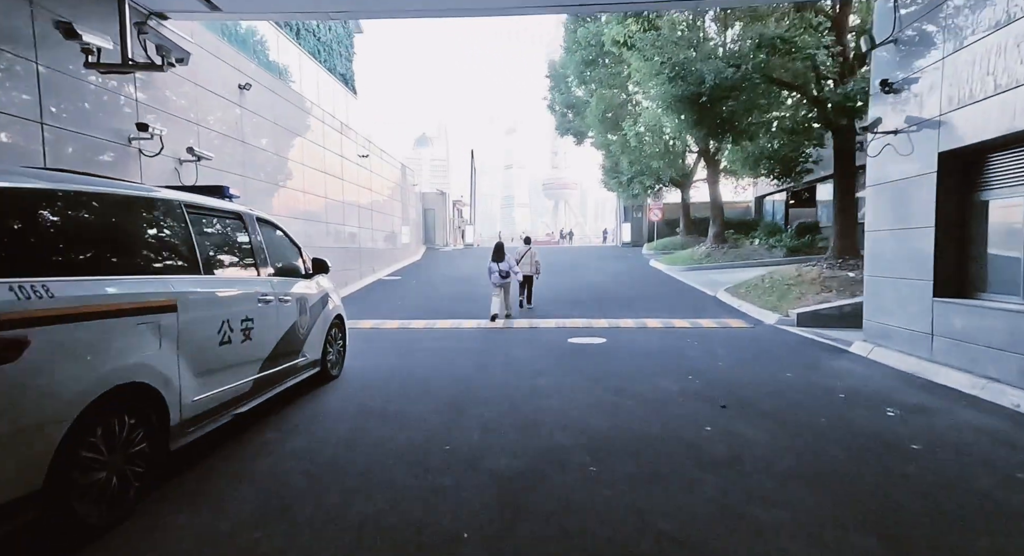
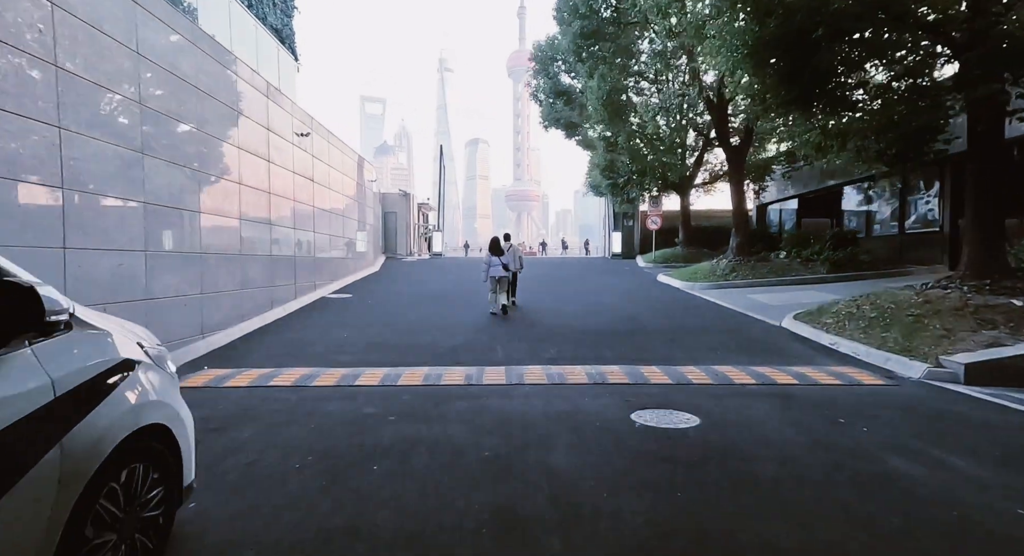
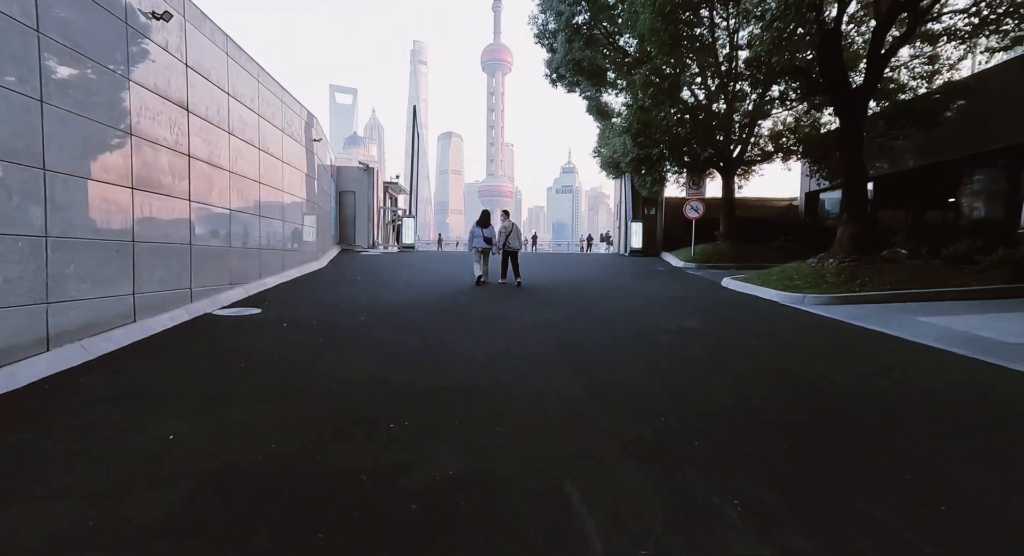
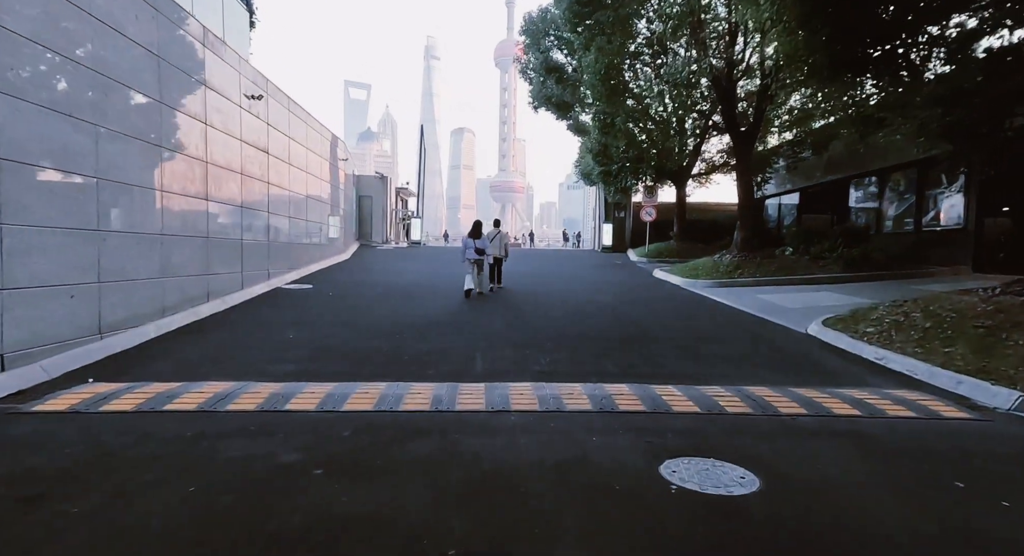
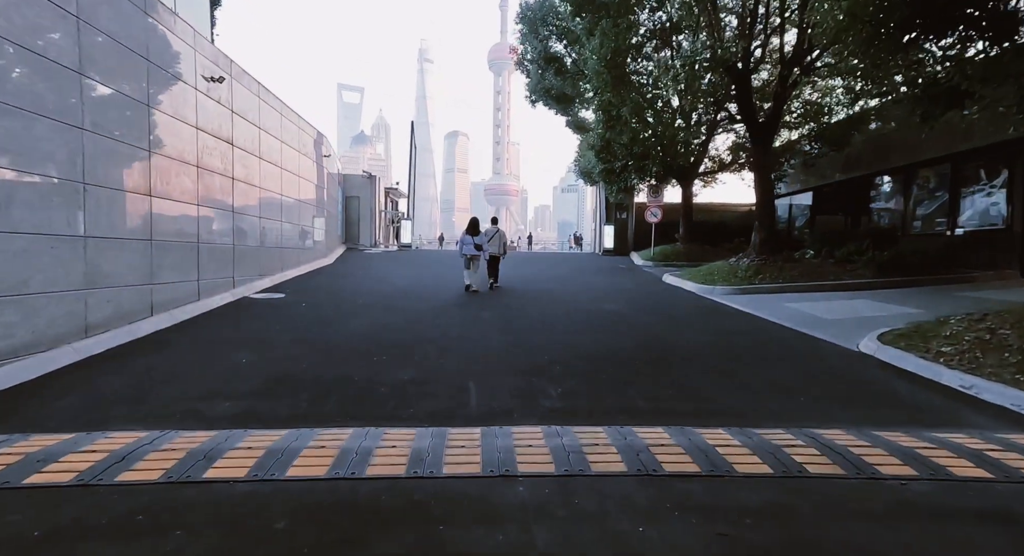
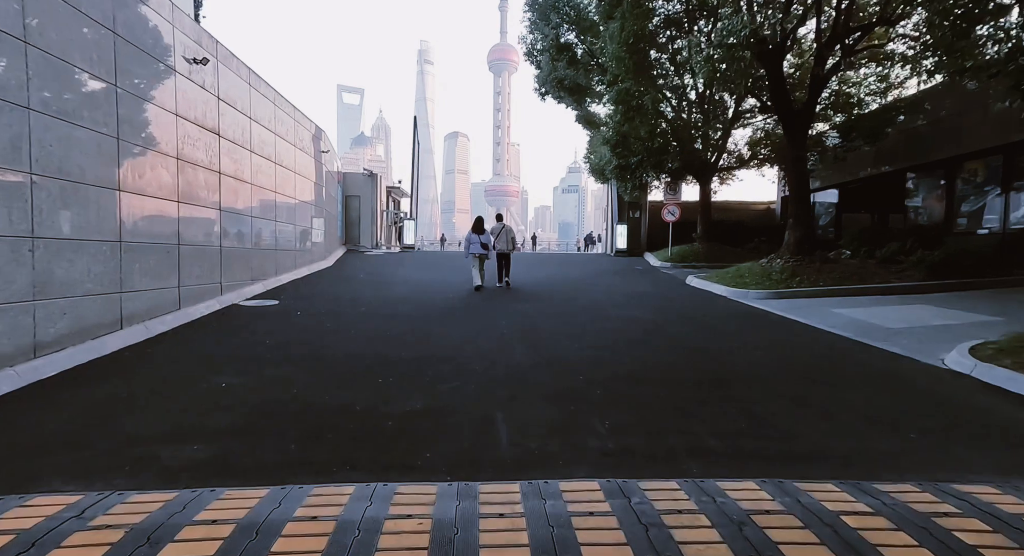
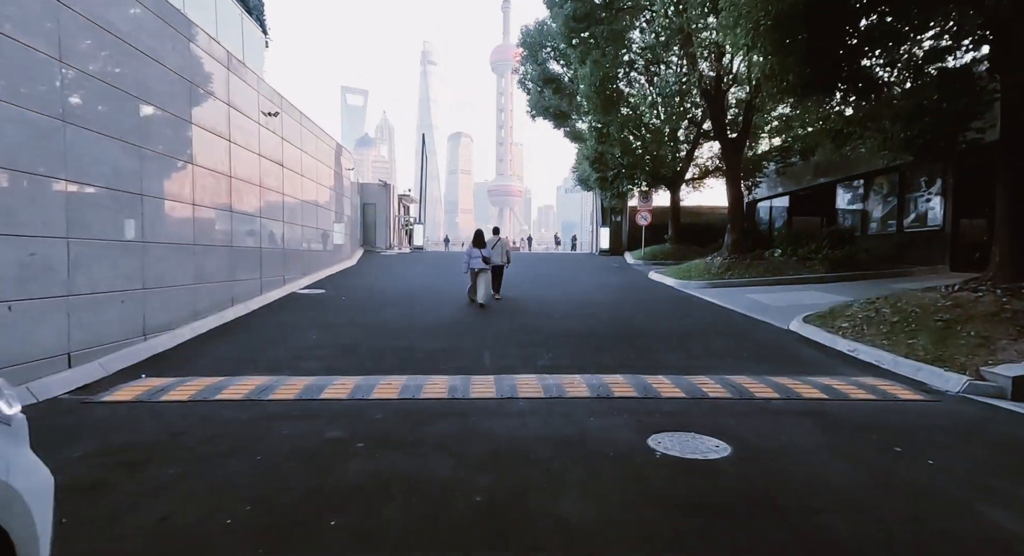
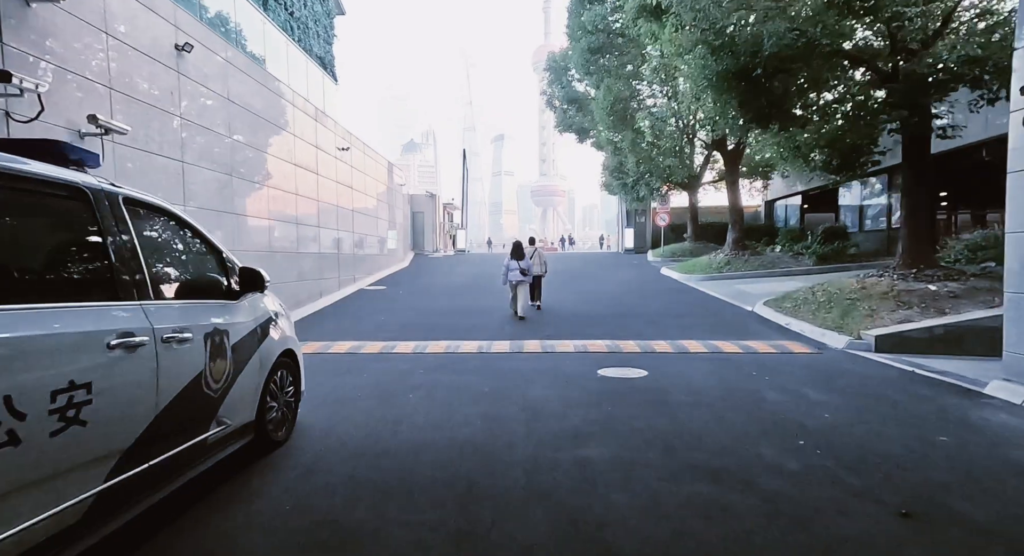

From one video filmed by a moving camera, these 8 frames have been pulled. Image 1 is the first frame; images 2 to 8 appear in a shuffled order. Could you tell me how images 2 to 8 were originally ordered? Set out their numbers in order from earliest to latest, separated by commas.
8, 2, 7, 4, 5, 6, 3
